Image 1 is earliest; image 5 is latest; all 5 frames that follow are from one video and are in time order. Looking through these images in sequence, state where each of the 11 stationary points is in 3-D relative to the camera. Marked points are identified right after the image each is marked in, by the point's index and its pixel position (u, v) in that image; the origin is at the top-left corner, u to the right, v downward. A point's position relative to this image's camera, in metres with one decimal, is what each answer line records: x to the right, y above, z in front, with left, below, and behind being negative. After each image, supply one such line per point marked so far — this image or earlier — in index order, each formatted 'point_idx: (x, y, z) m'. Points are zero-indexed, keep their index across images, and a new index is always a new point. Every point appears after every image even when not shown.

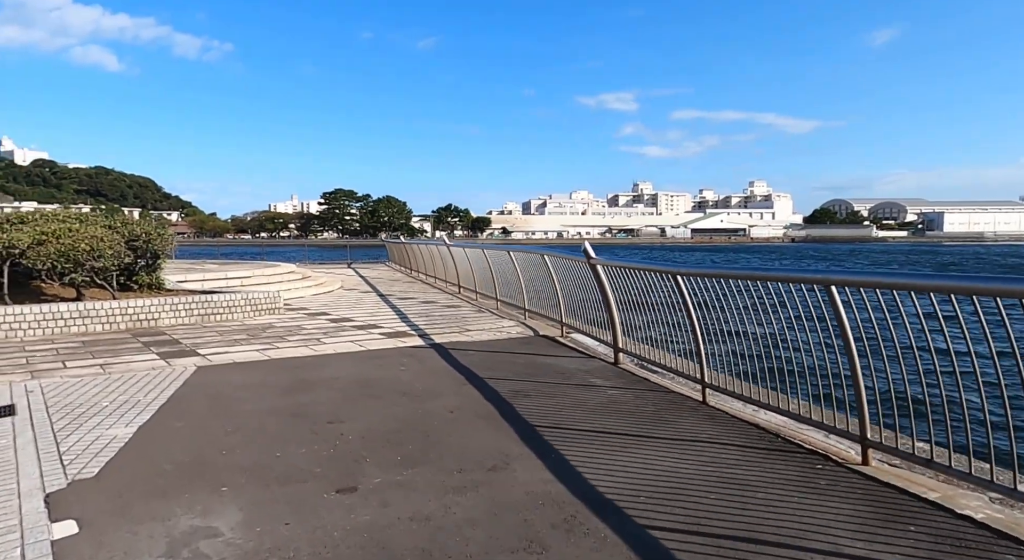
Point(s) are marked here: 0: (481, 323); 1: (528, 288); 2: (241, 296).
0: (-0.5, -0.7, +10.2) m
1: (+0.3, -0.1, +10.4) m
2: (-4.4, -0.3, +10.7) m
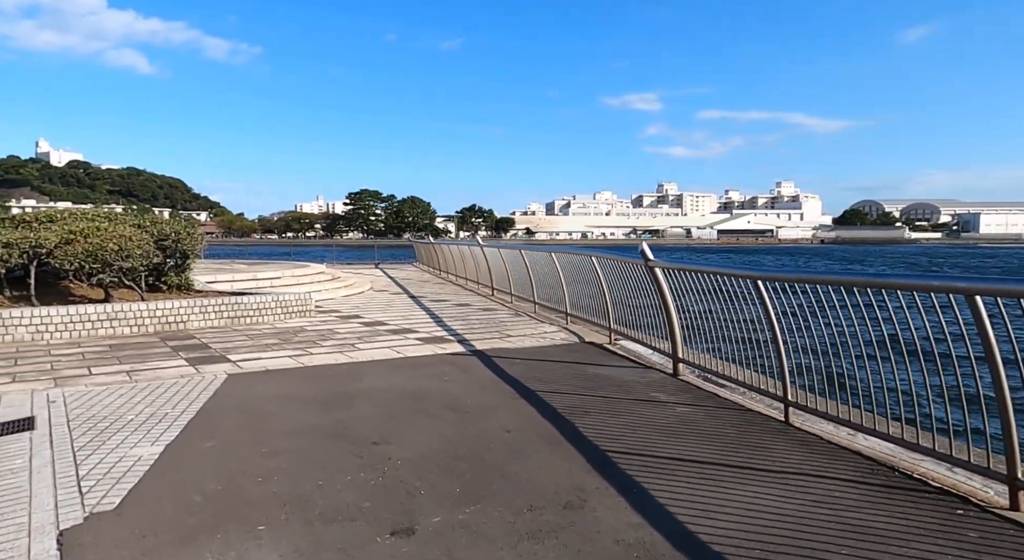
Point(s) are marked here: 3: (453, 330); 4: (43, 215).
0: (+0.1, -0.7, +9.7) m
1: (+0.9, -0.2, +9.9) m
2: (-3.7, -0.3, +10.3) m
3: (-0.8, -0.7, +9.5) m
4: (-7.4, +1.0, +10.4) m
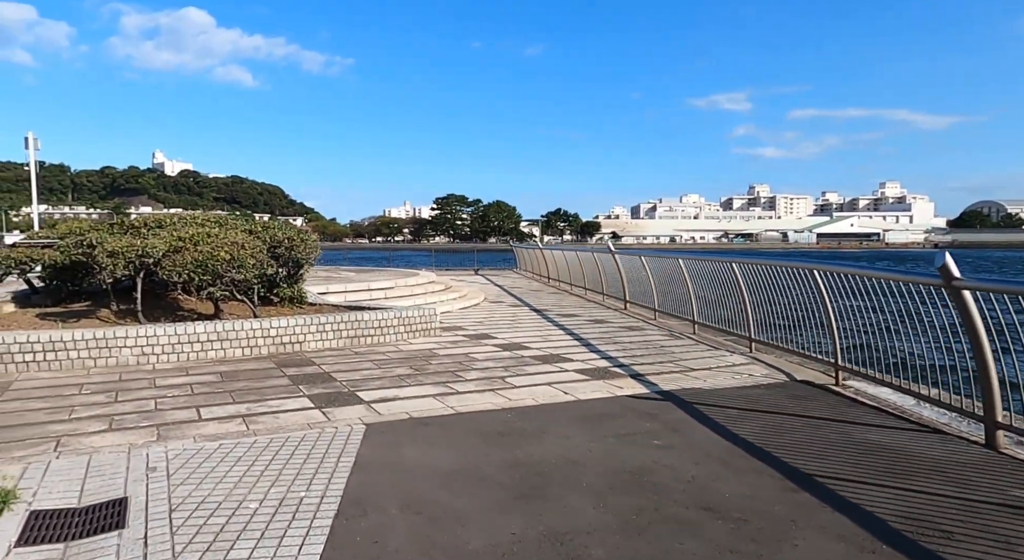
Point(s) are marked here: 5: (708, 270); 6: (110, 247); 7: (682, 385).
0: (+2.2, -0.9, +7.9) m
1: (+3.0, -0.4, +8.0) m
2: (-1.6, -0.5, +8.9) m
3: (+1.2, -0.9, +7.8) m
4: (-5.2, +0.9, +9.5) m
5: (+2.7, +0.1, +9.2) m
6: (-4.9, +0.4, +8.0) m
7: (+1.6, -1.0, +6.4) m
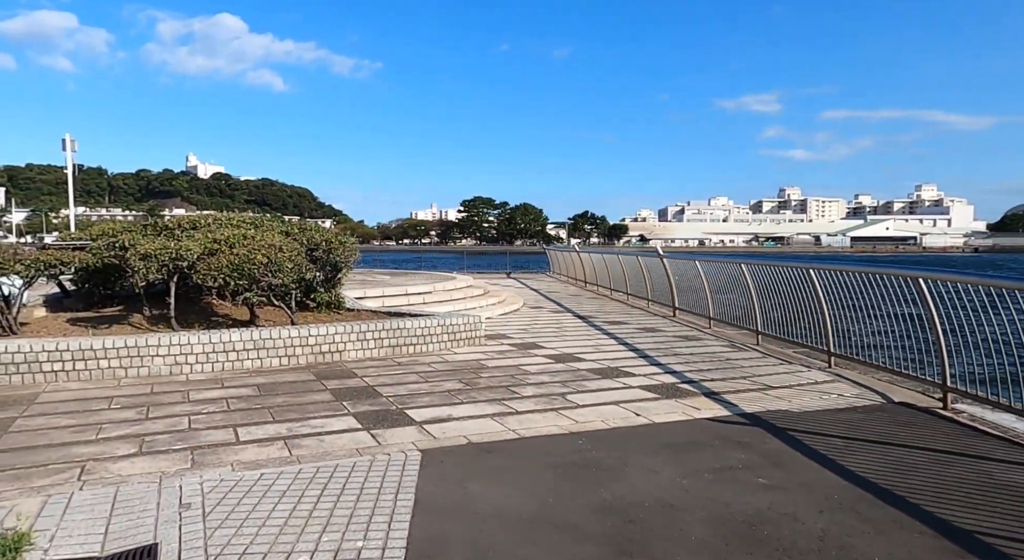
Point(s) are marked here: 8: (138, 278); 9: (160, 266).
0: (+2.8, -1.0, +7.2) m
1: (+3.6, -0.5, +7.3) m
2: (-0.9, -0.5, +8.4) m
3: (+1.8, -1.0, +7.2) m
4: (-4.5, +0.8, +9.1) m
5: (+3.4, +0.1, +8.5) m
6: (-4.2, +0.3, +7.6) m
7: (+2.2, -1.1, +5.7) m
8: (-4.4, 0.0, +7.7) m
9: (-4.1, +0.2, +7.7) m
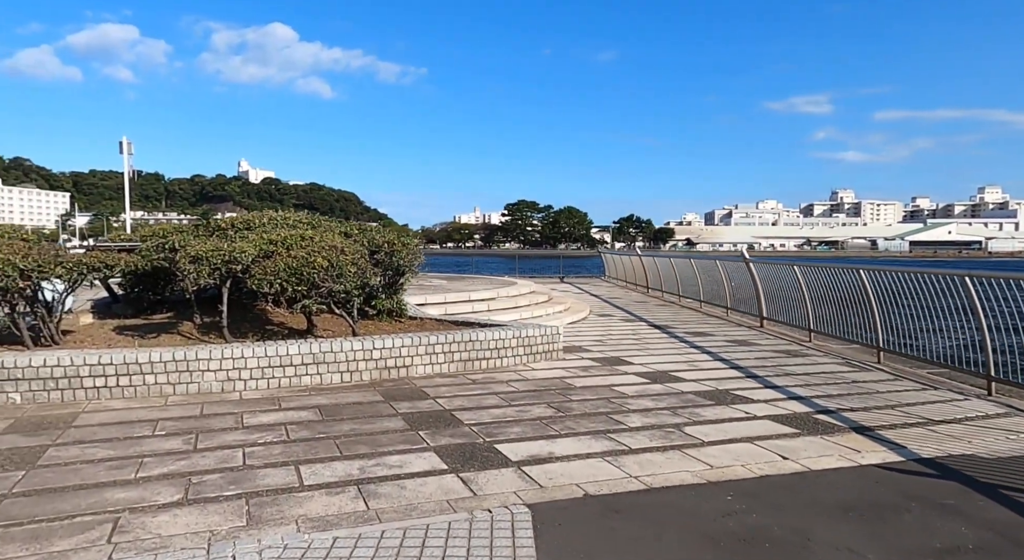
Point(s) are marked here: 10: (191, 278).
0: (+3.7, -1.1, +6.0) m
1: (+4.5, -0.6, +6.0) m
2: (0.0, -0.6, +7.5) m
3: (+2.7, -1.1, +6.1) m
4: (-3.5, +0.8, +8.4) m
5: (+4.3, 0.0, +7.3) m
6: (-3.3, +0.3, +6.9) m
7: (+3.0, -1.2, +4.6) m
8: (-3.4, 0.0, +7.0) m
9: (-3.1, +0.1, +6.9) m
10: (-3.4, 0.0, +7.0) m
